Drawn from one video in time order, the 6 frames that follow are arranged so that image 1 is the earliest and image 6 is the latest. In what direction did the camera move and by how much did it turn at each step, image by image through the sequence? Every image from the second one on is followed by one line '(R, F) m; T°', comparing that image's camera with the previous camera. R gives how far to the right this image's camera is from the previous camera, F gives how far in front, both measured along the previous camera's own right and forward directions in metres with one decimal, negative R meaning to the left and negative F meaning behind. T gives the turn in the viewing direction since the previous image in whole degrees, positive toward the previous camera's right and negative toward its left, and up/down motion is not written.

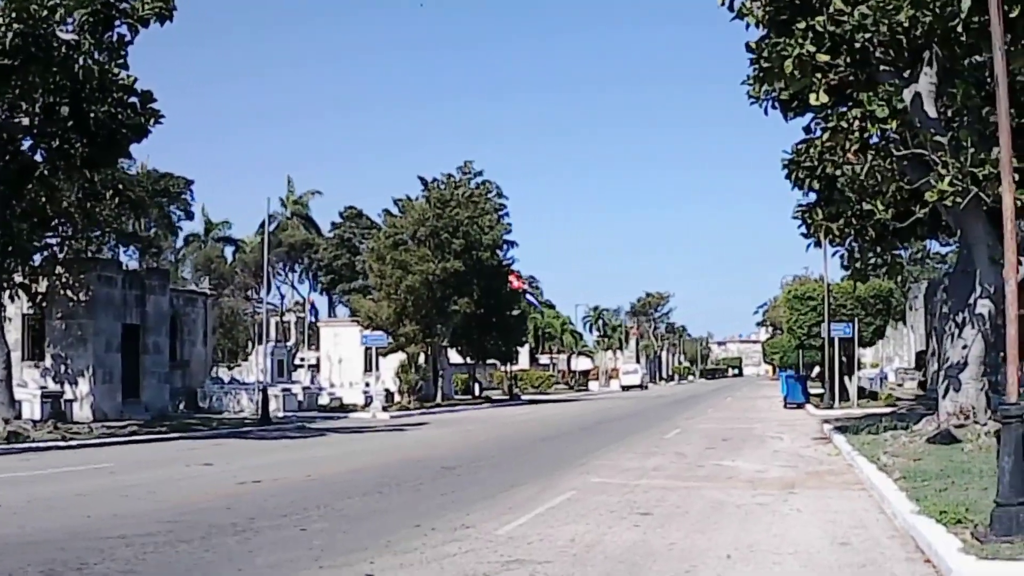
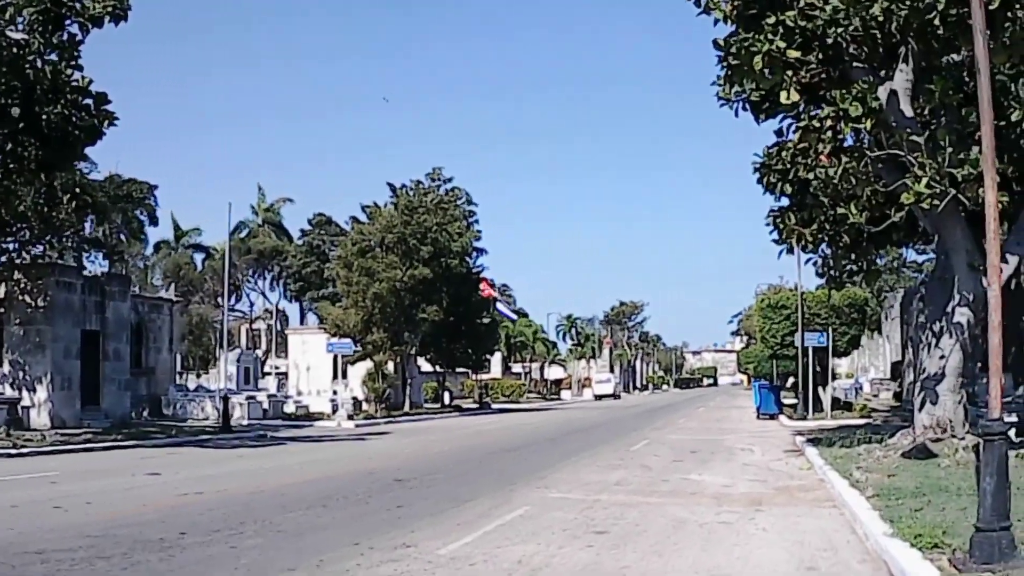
(+0.3, +0.9) m; +1°
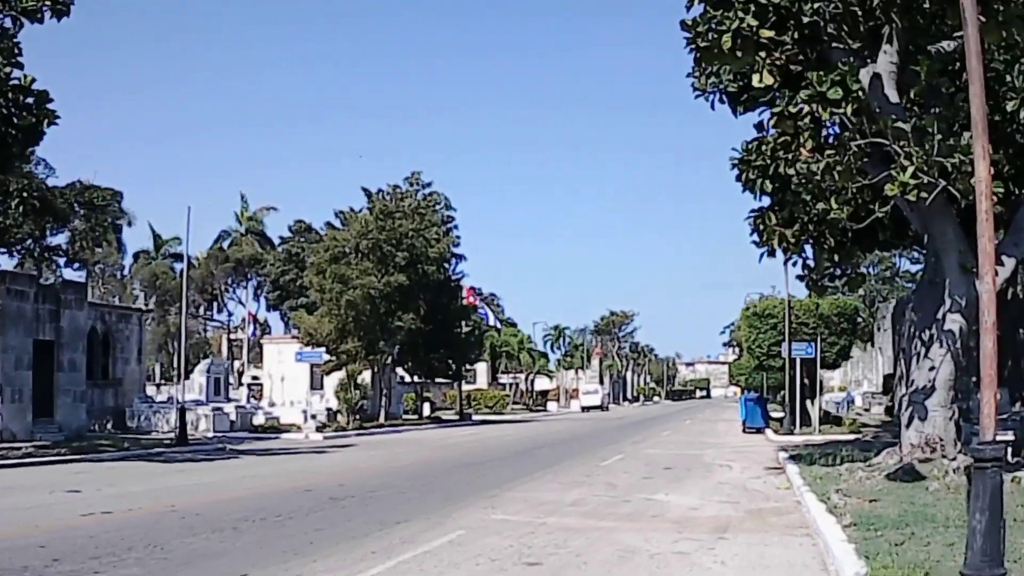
(+0.7, +1.8) m; 0°
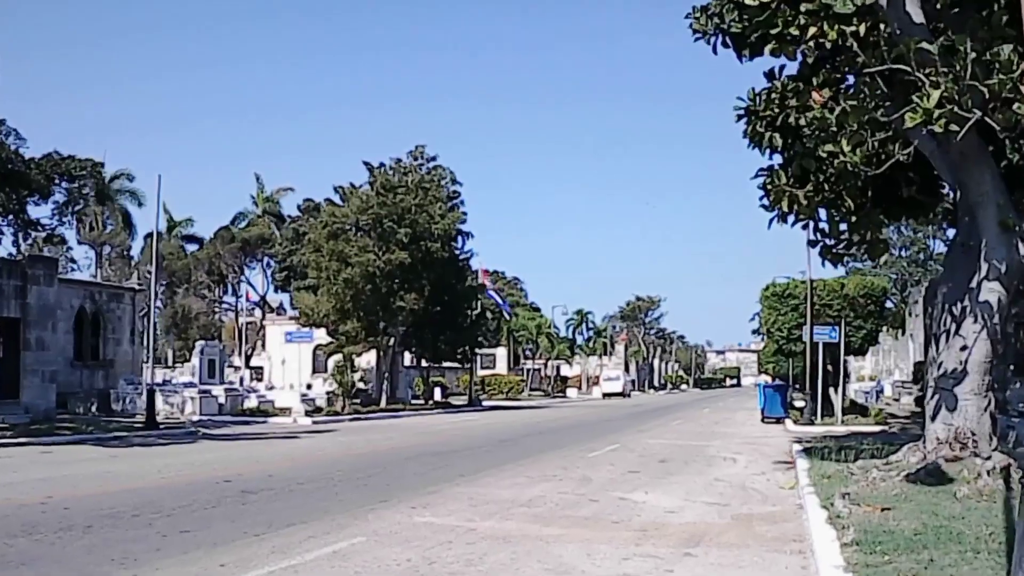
(+1.0, +3.0) m; -1°
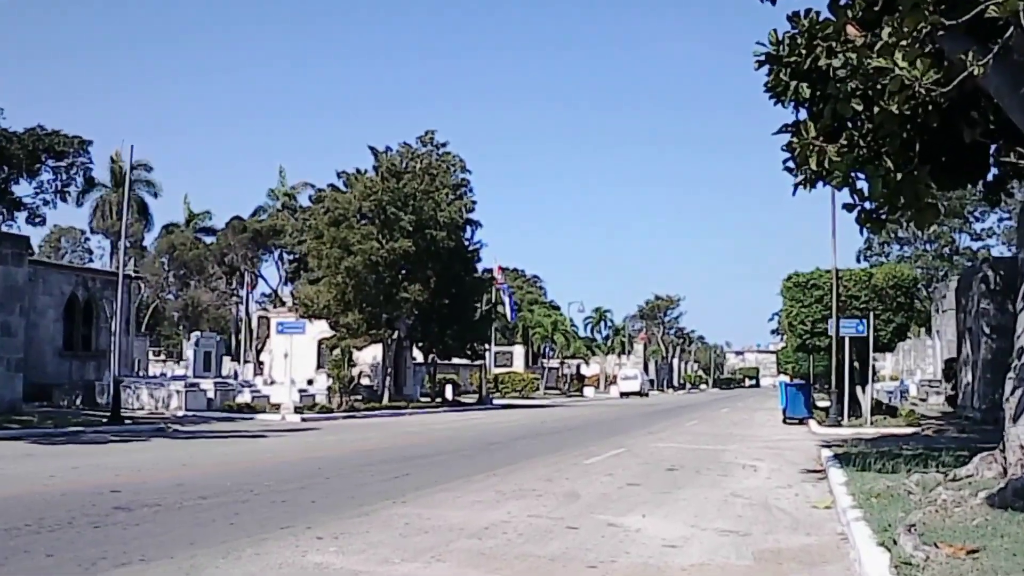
(+0.7, +3.5) m; -1°
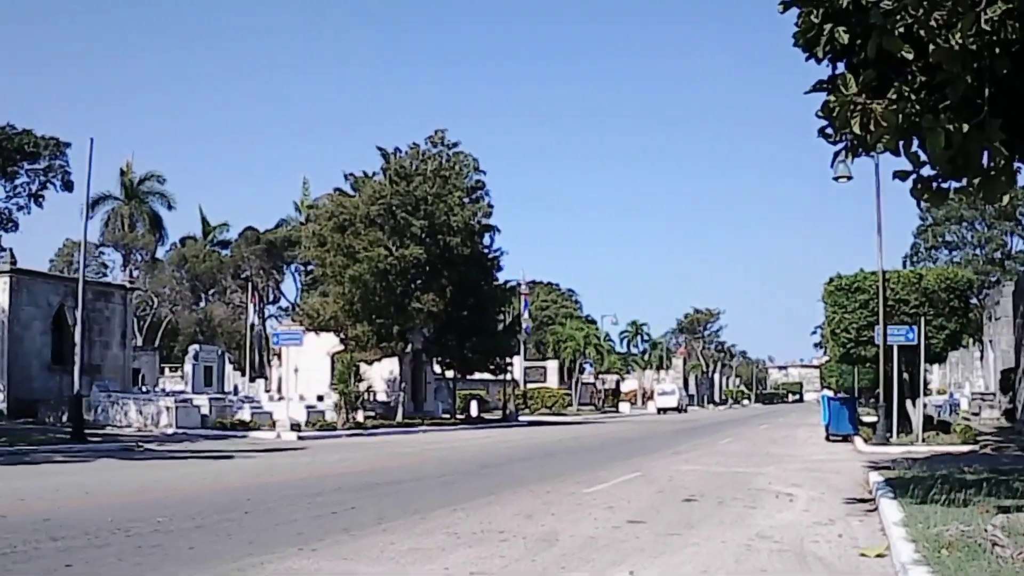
(+0.8, +3.3) m; -2°
